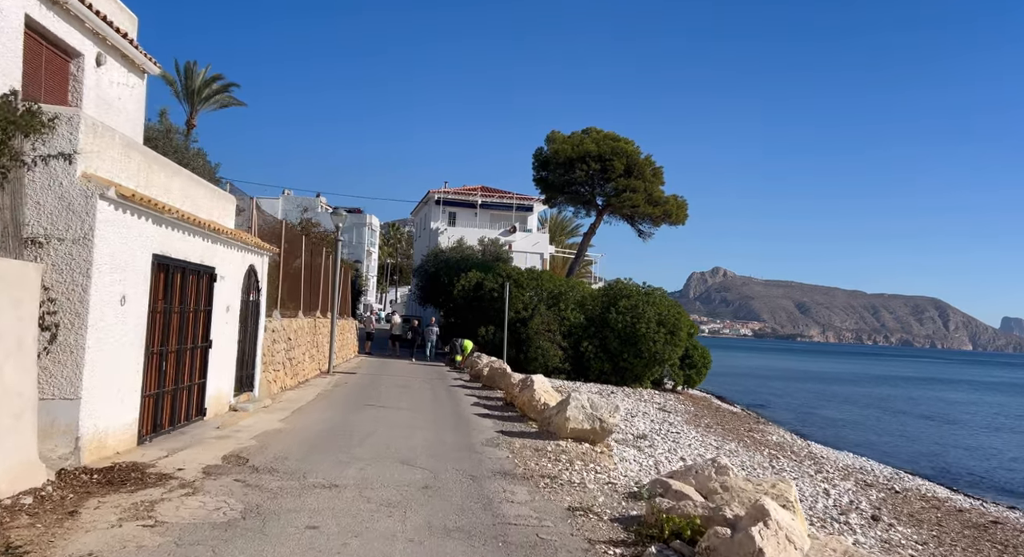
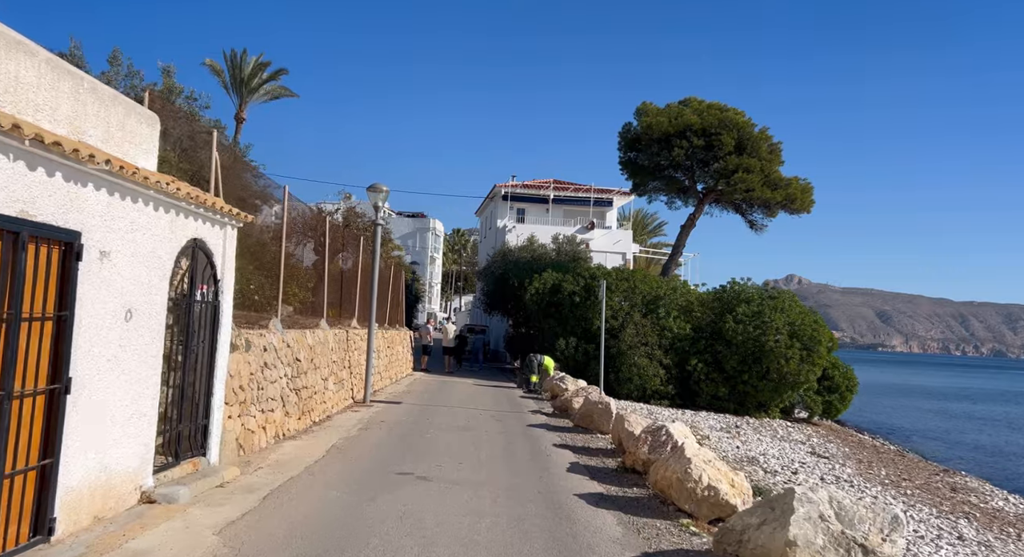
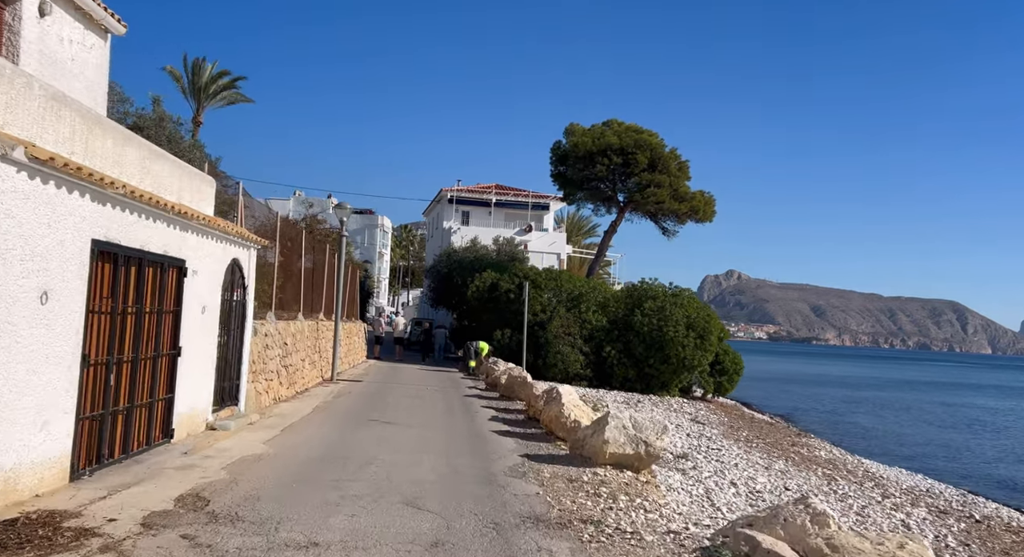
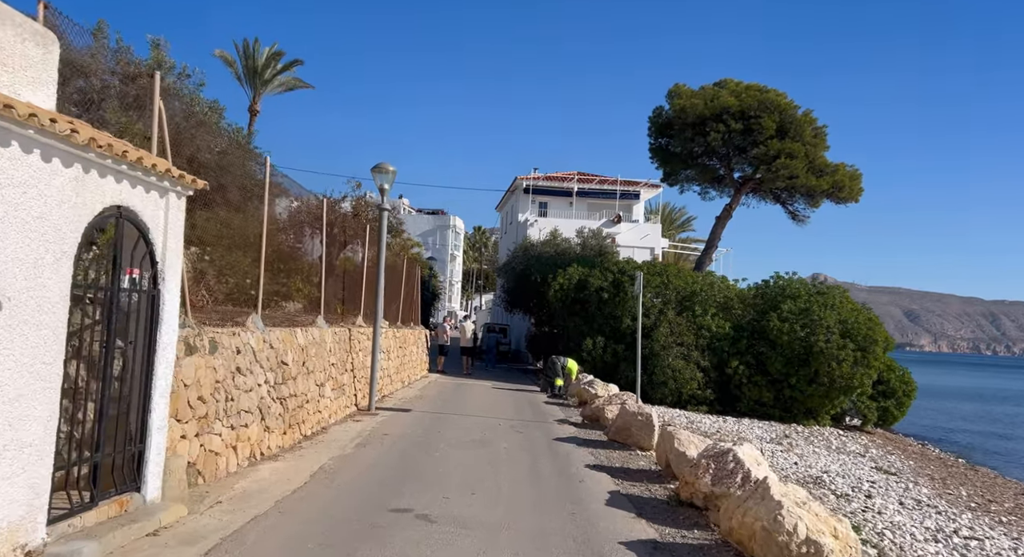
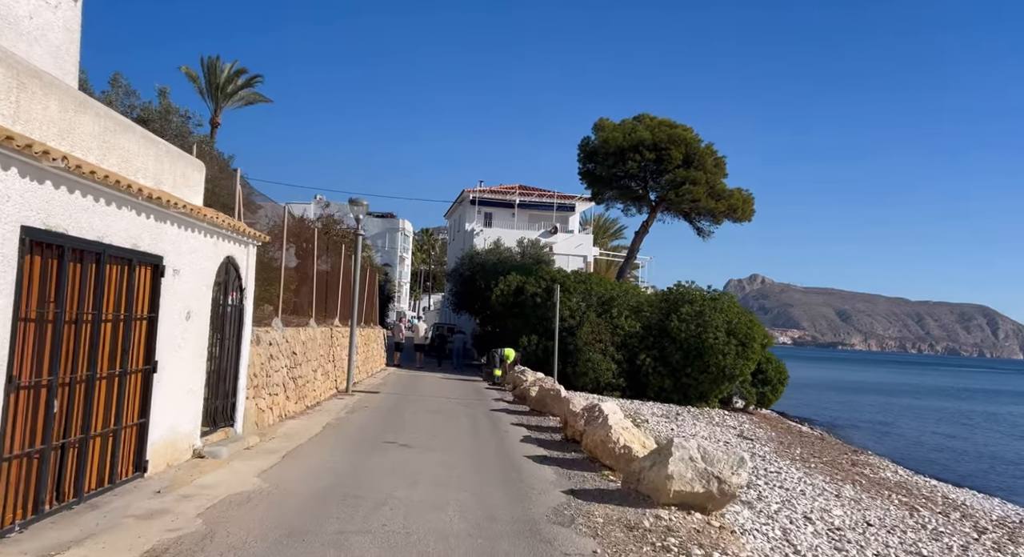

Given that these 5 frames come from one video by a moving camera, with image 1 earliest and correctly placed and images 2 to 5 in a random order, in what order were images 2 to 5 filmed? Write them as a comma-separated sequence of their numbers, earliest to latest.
3, 5, 2, 4
